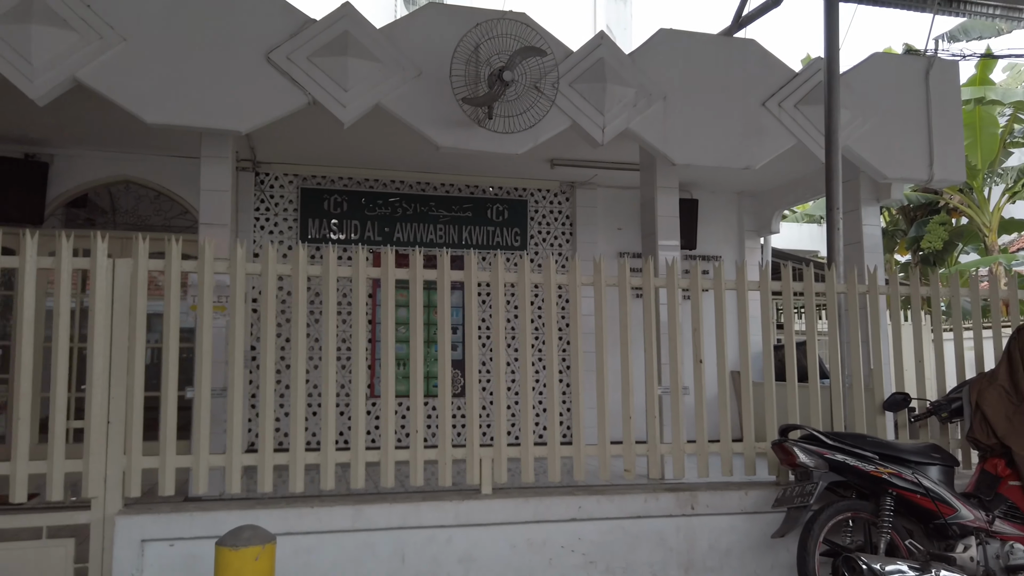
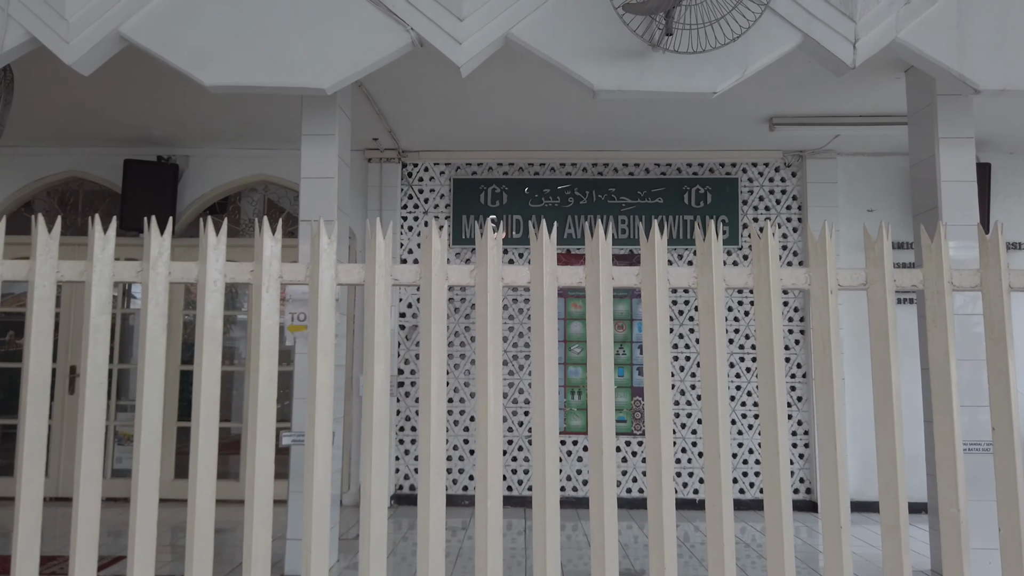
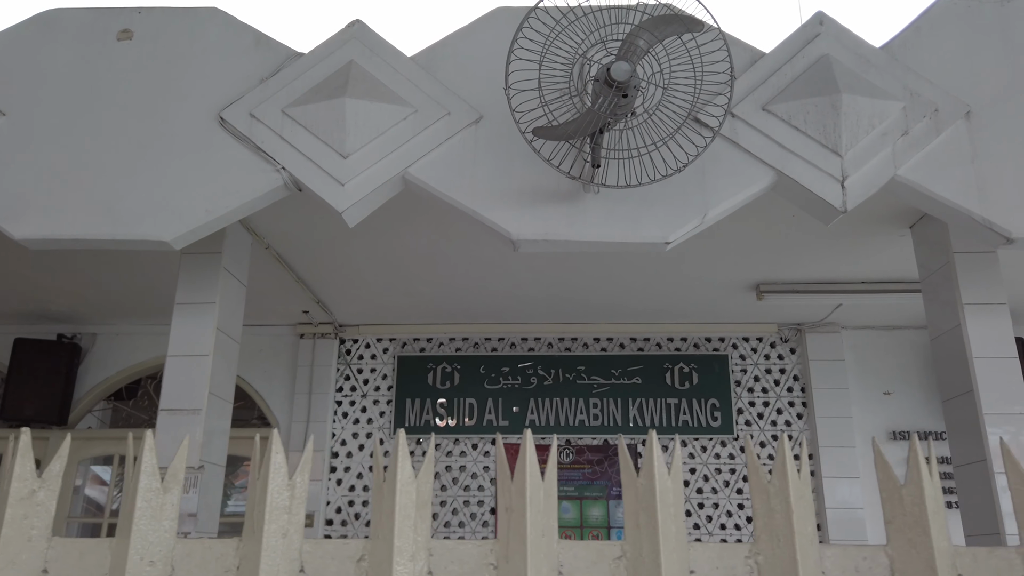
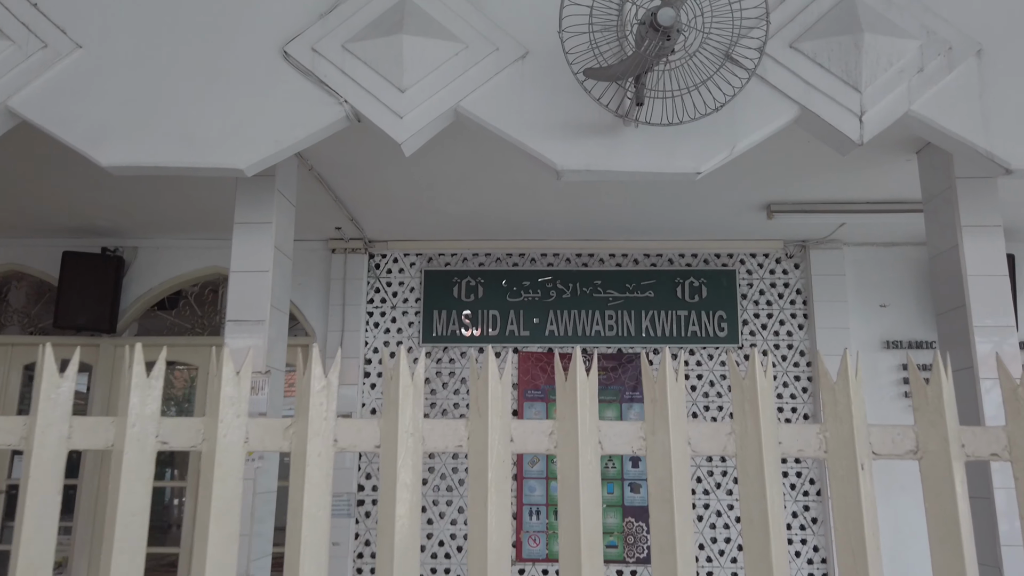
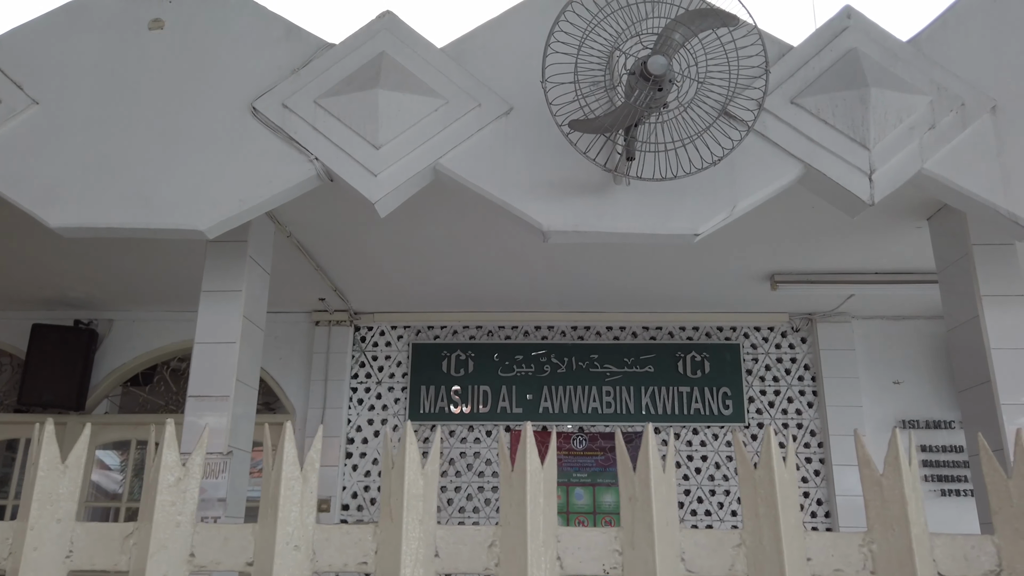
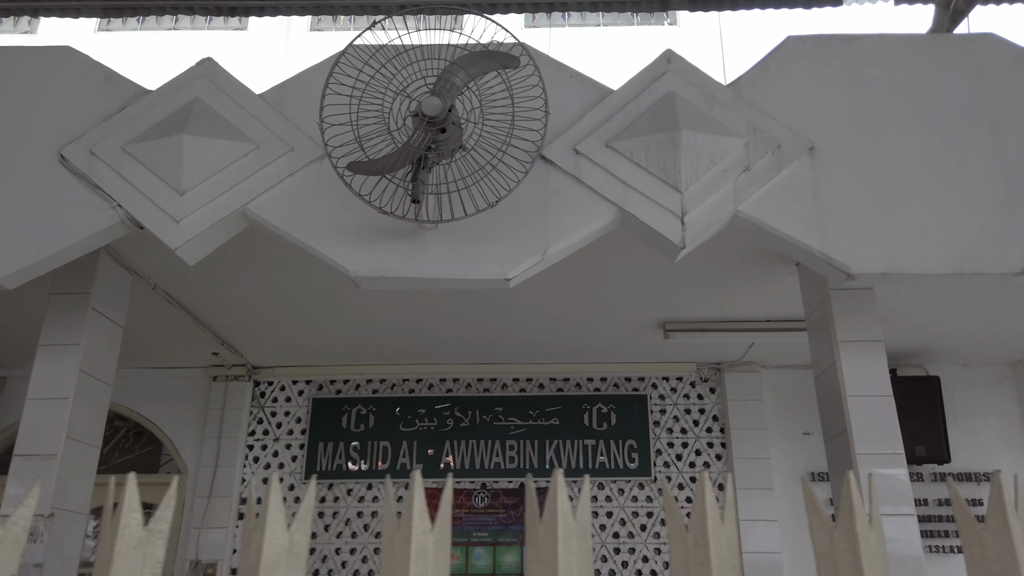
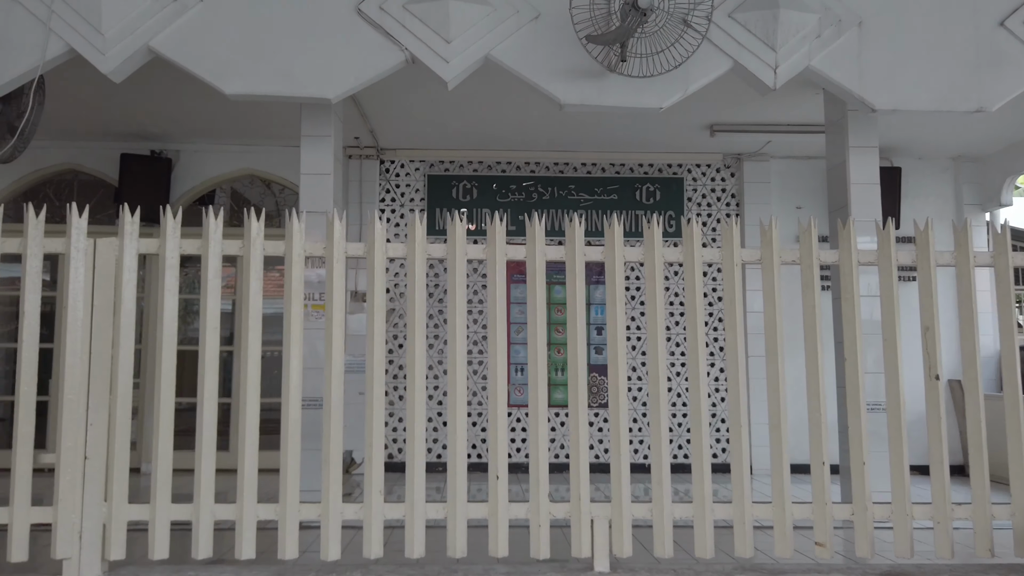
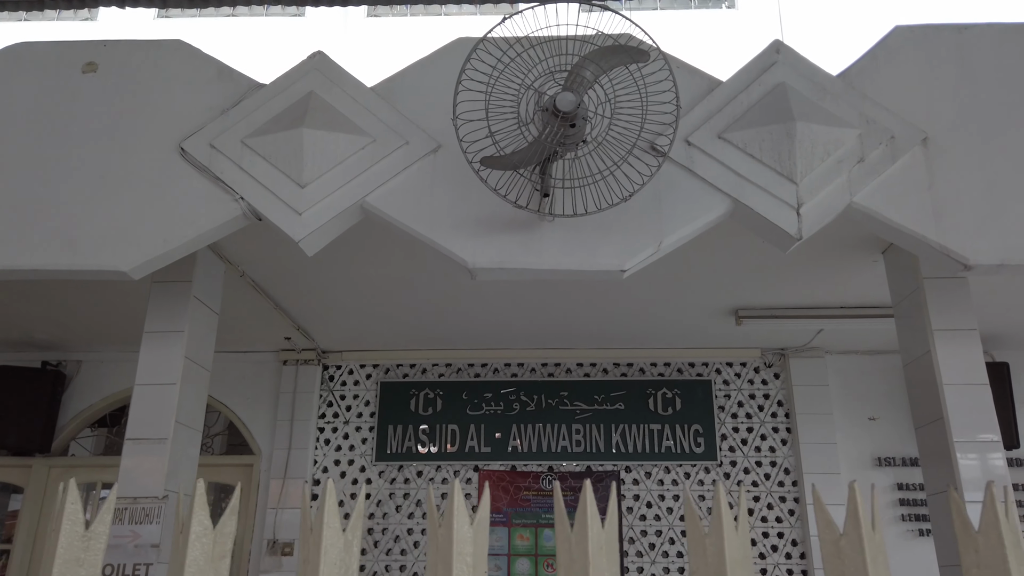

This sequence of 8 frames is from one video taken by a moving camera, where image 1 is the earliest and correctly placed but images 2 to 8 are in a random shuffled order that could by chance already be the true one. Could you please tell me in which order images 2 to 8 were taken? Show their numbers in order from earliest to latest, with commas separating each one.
7, 2, 4, 5, 3, 8, 6
